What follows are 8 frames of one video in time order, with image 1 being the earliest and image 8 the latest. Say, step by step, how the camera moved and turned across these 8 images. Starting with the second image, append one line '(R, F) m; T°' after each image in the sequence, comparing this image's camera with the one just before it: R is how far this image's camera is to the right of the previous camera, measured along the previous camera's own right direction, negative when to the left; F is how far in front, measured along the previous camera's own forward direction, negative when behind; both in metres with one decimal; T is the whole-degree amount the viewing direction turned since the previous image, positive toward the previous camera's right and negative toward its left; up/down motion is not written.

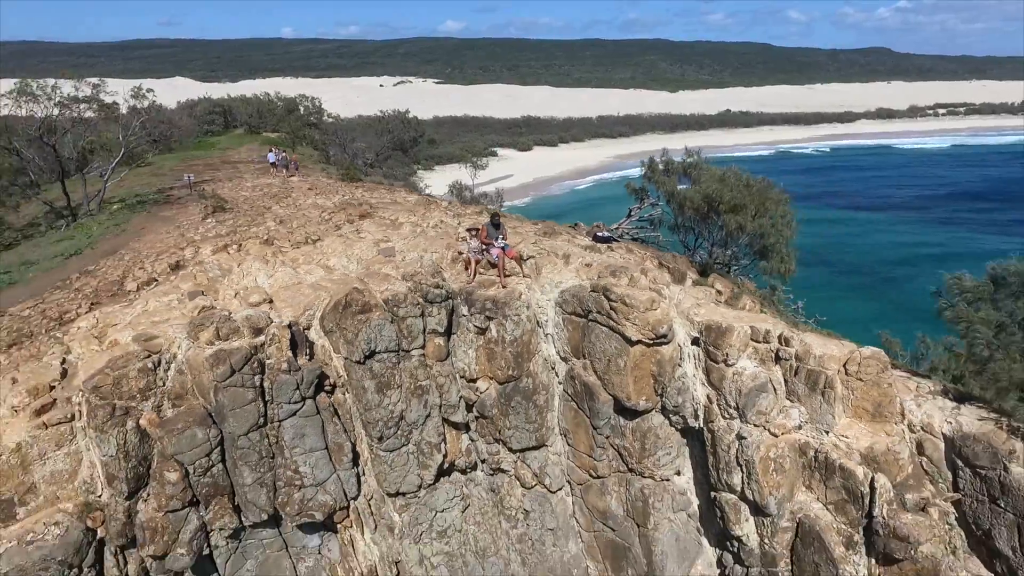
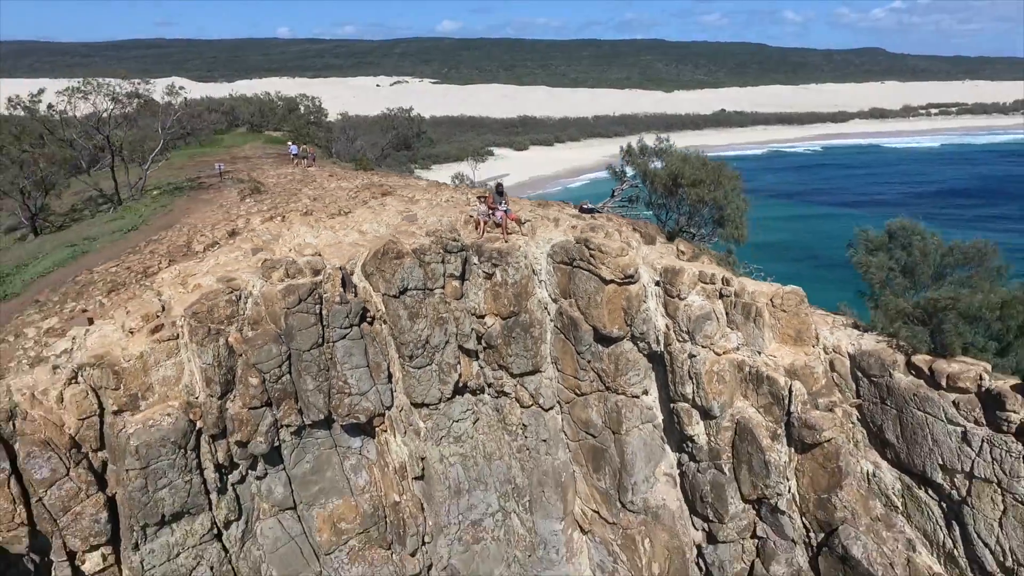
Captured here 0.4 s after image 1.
(0.0, -1.3) m; 0°
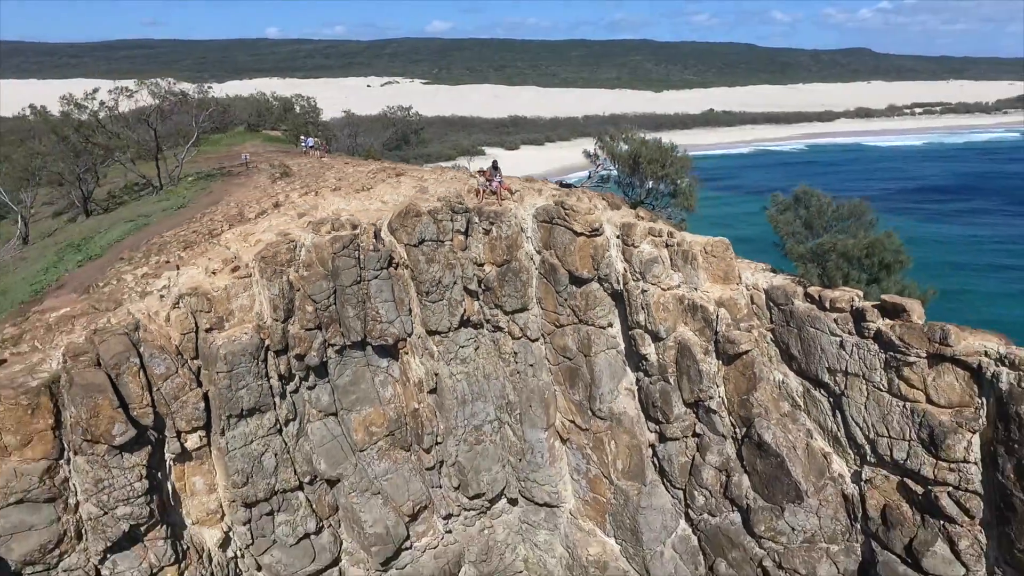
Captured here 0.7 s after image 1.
(0.0, -1.8) m; +1°
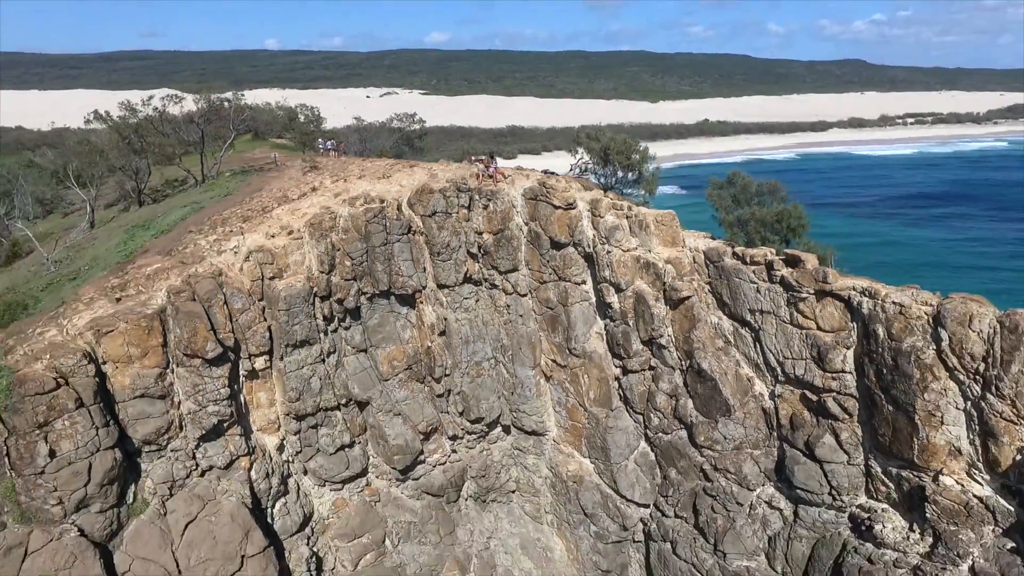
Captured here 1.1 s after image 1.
(+0.1, -2.1) m; 0°
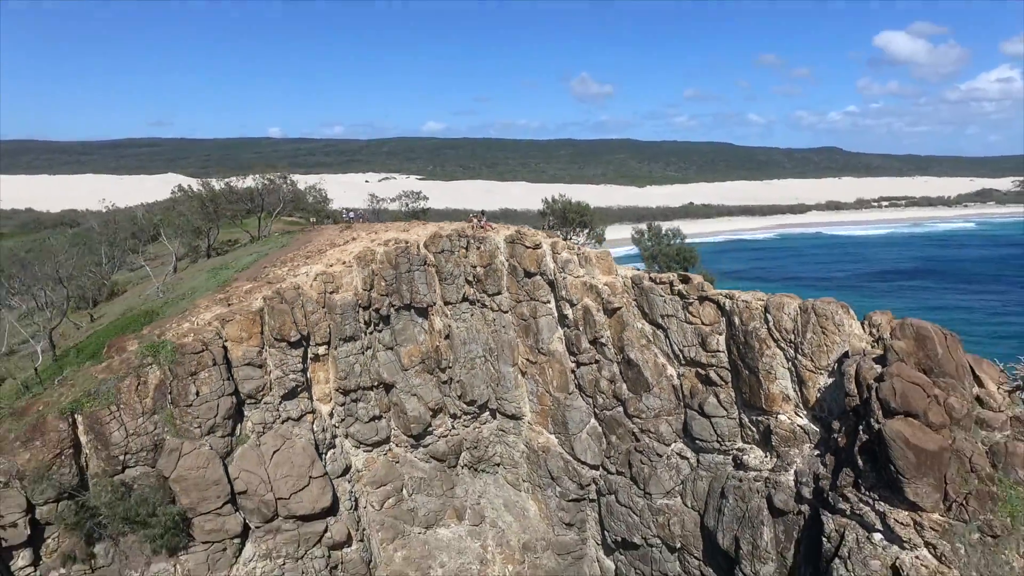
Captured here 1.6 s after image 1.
(+0.2, -4.1) m; +1°
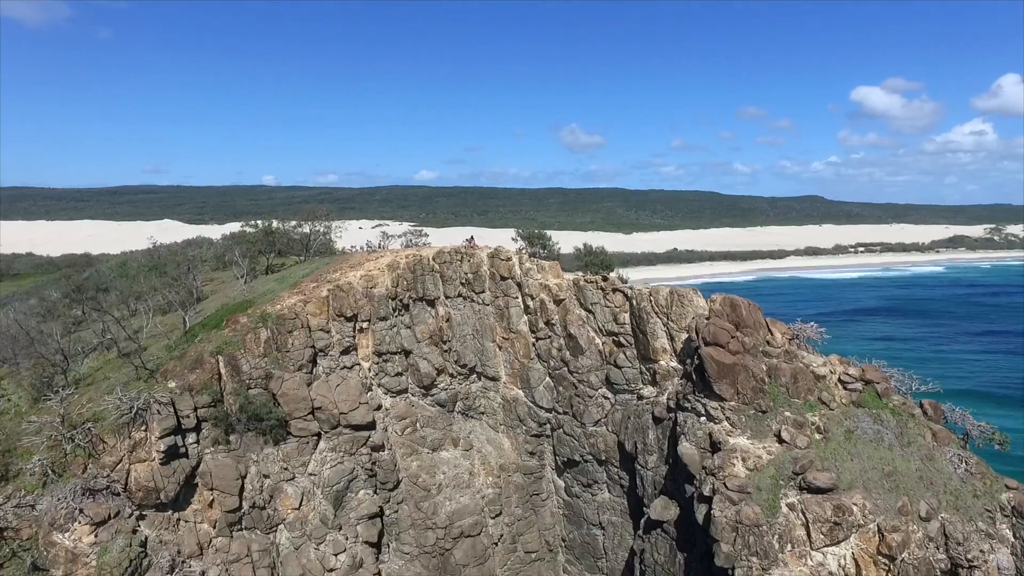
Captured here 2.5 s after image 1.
(+0.4, -6.8) m; +1°
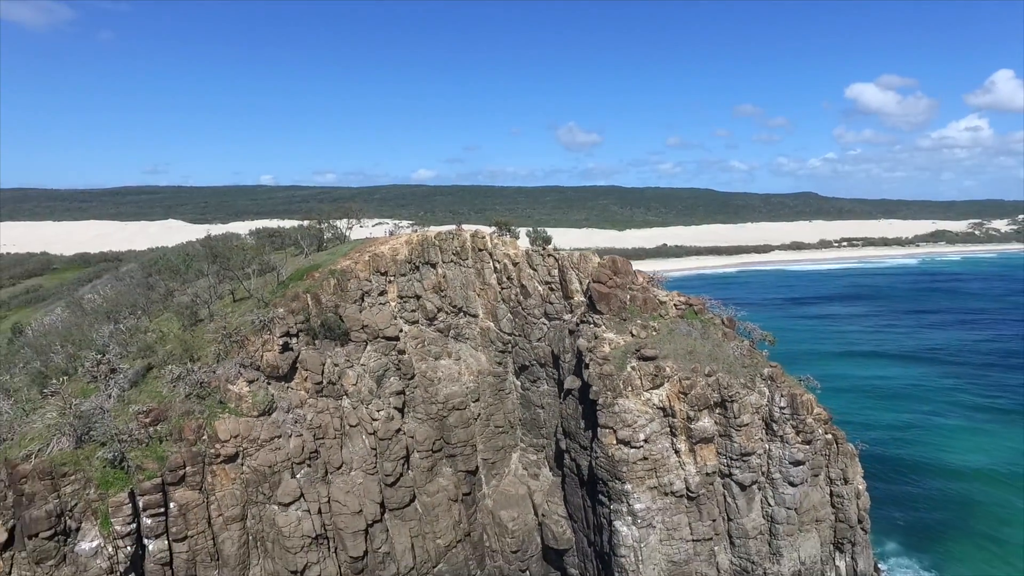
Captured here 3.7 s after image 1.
(+1.3, -11.6) m; 0°
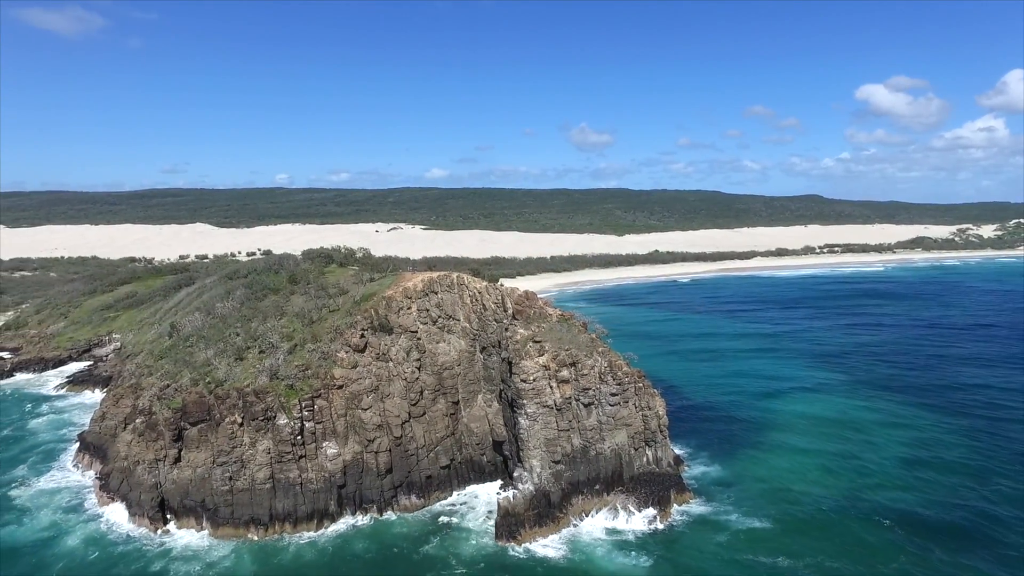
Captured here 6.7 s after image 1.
(+4.0, -25.7) m; -1°
